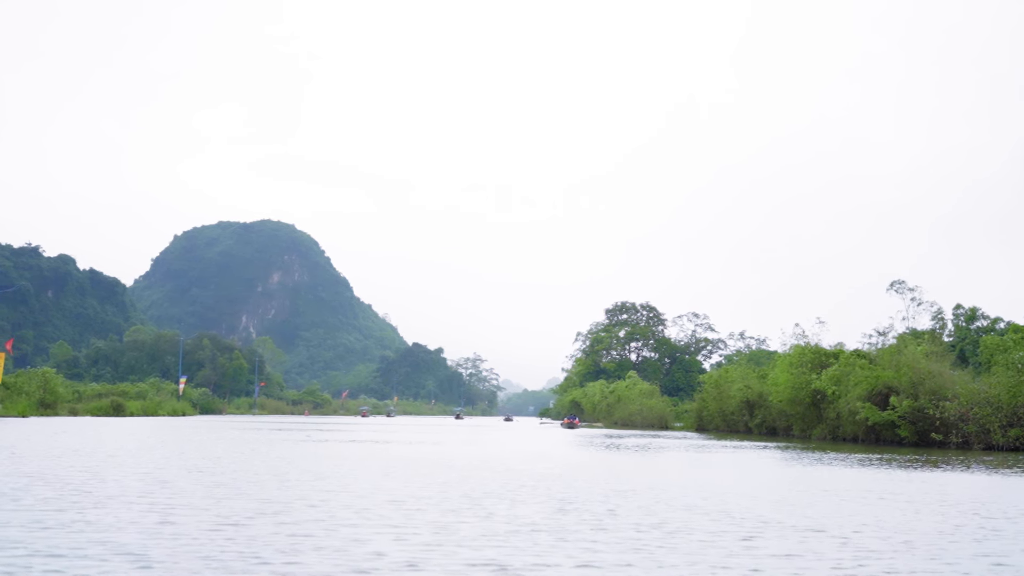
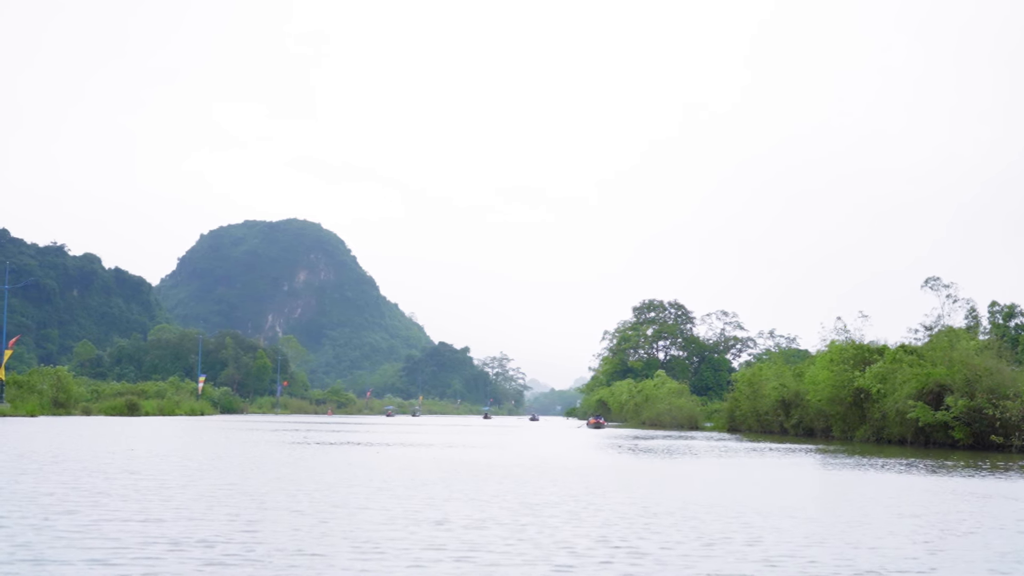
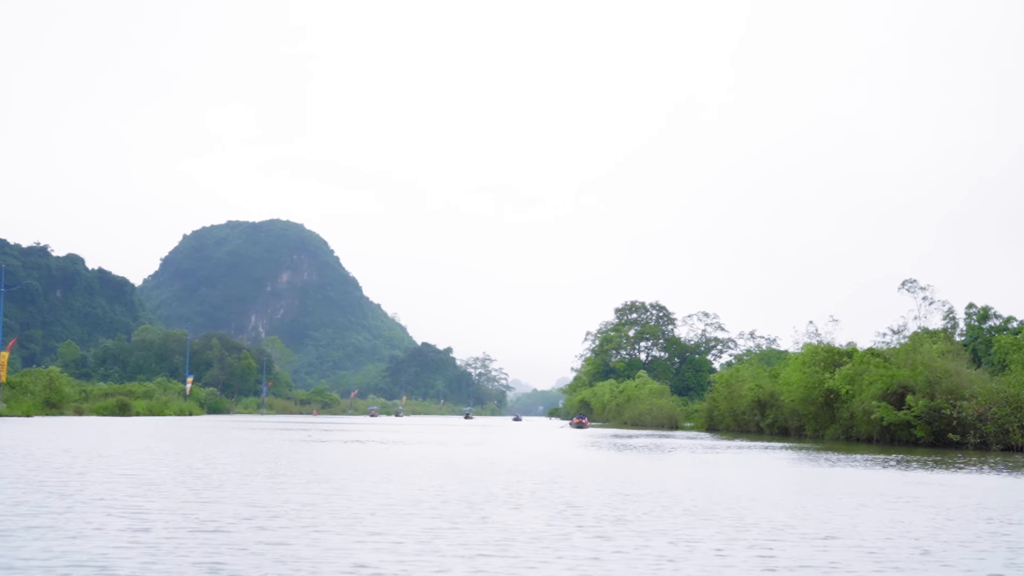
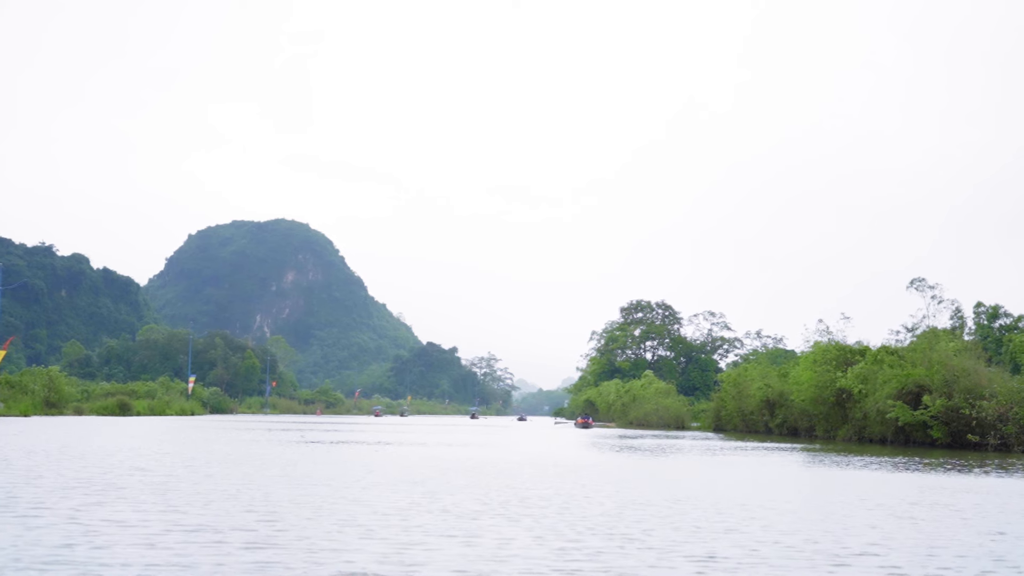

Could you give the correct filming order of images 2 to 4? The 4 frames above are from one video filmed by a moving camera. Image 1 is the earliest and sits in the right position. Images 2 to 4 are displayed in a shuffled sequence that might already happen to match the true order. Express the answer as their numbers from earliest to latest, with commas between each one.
3, 4, 2
